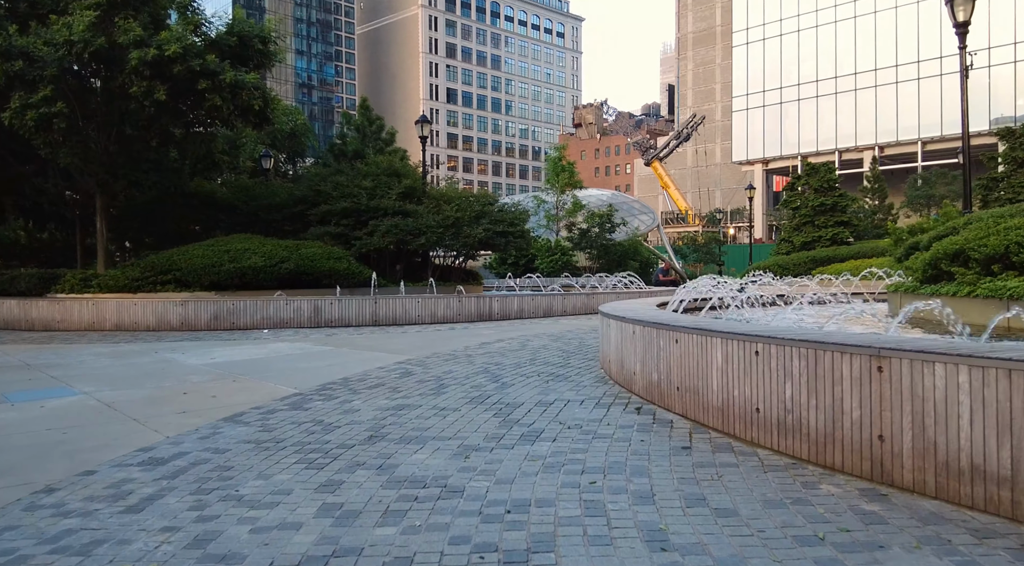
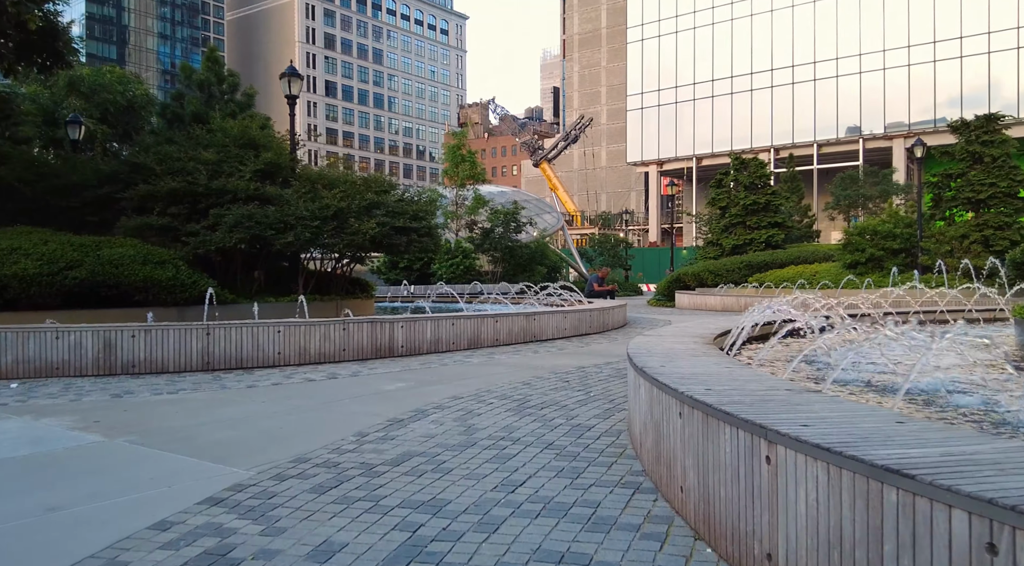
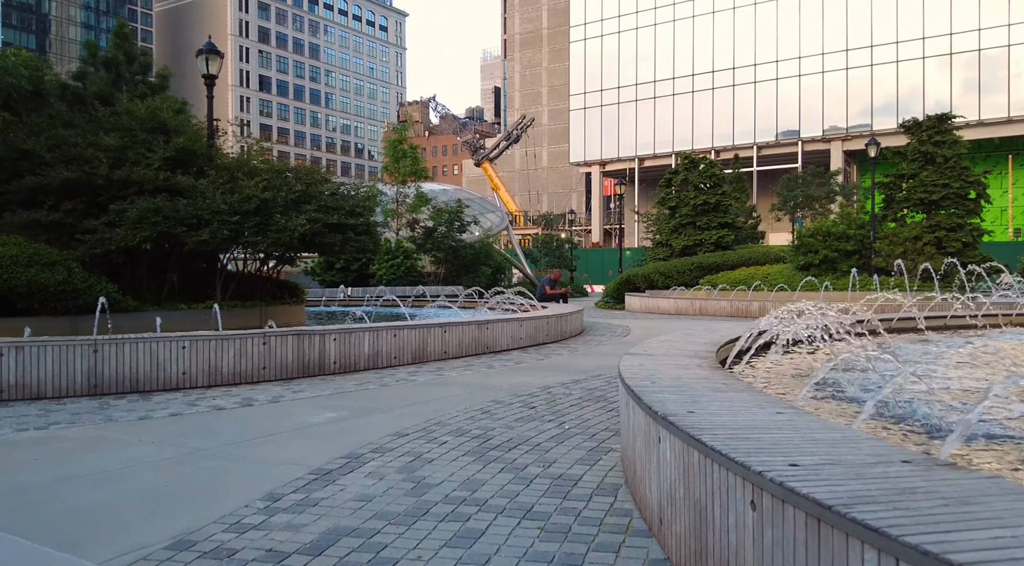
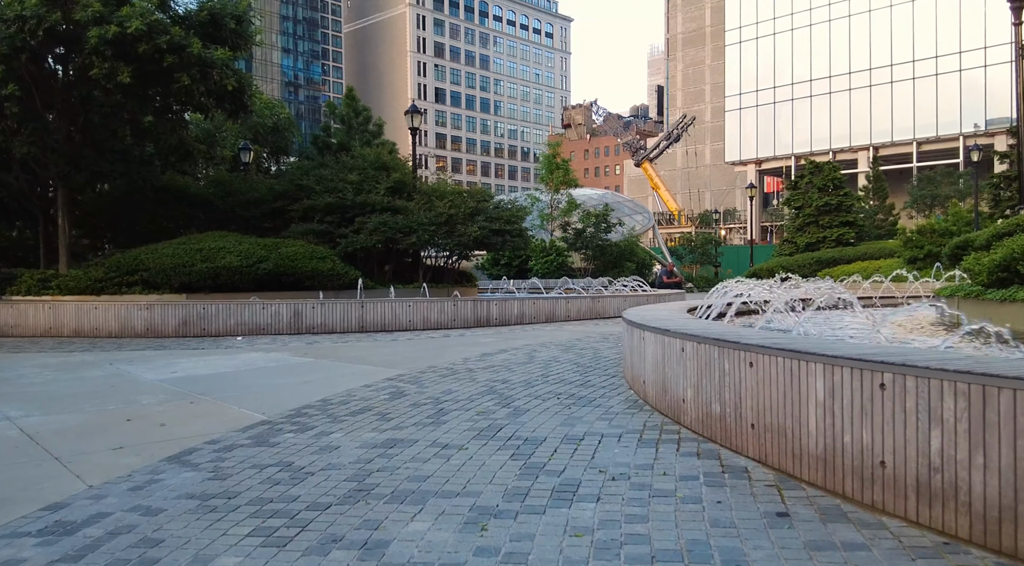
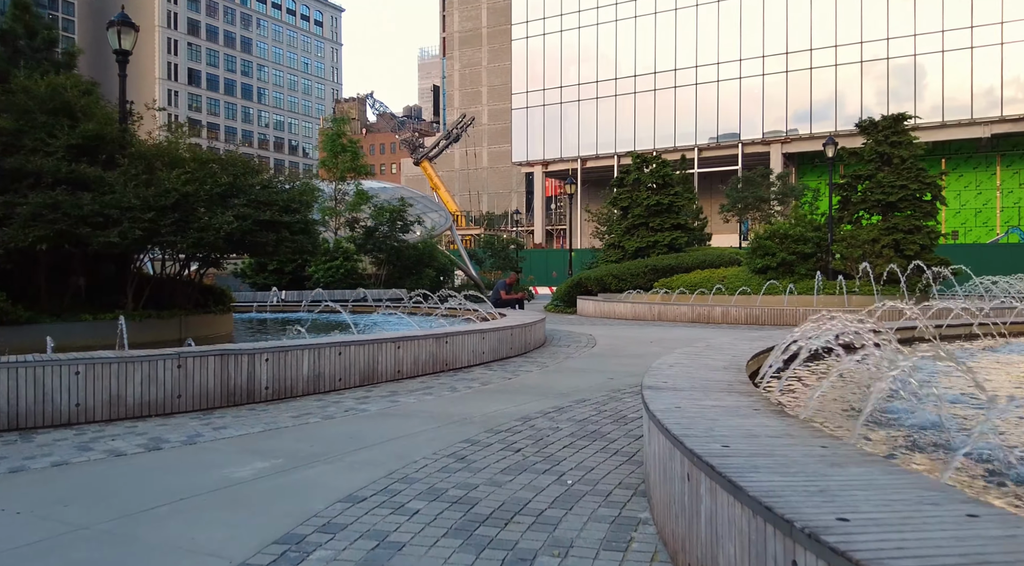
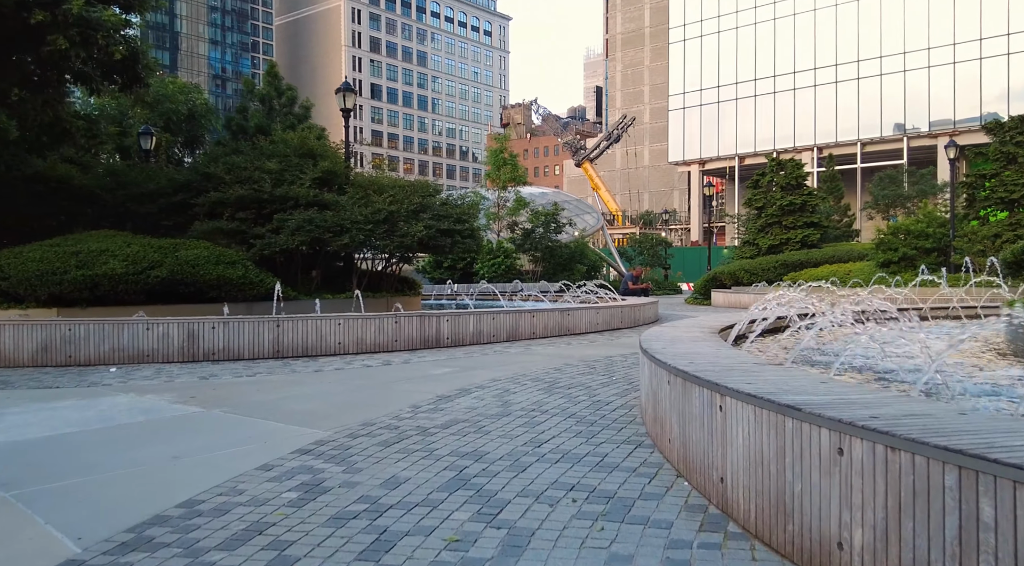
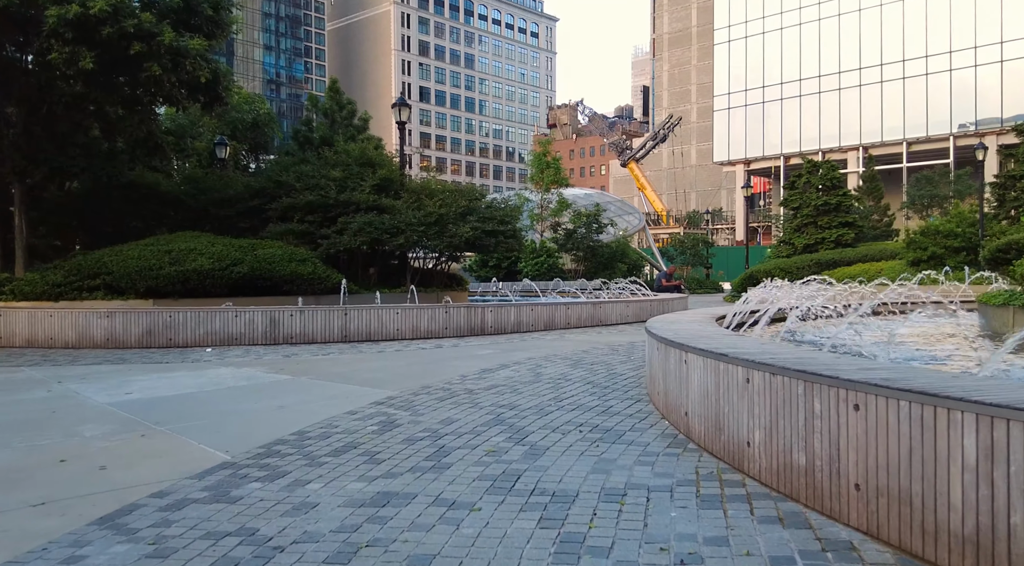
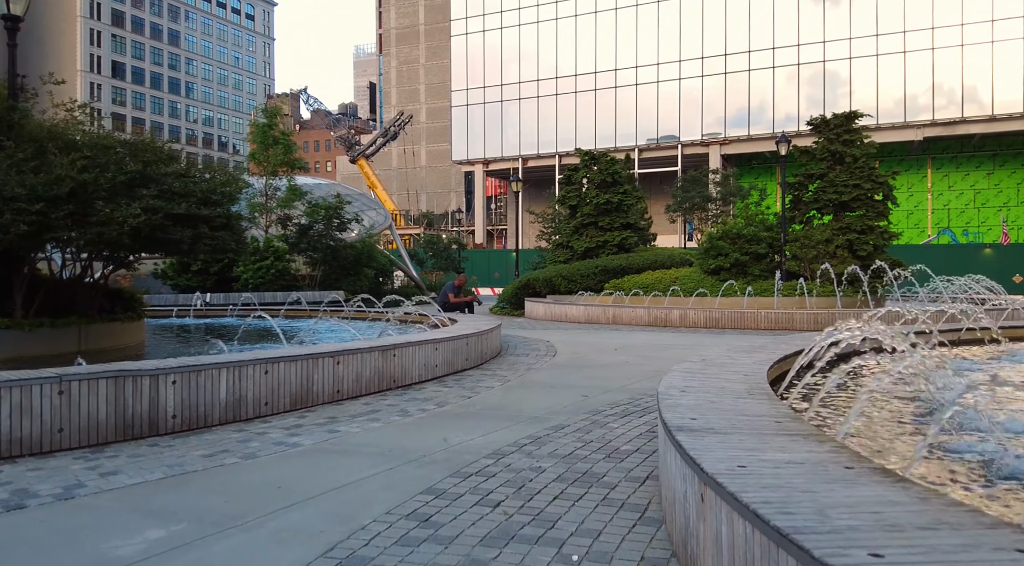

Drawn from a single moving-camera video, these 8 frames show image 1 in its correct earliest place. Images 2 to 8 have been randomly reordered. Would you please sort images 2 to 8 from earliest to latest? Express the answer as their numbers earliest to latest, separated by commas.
4, 7, 6, 2, 3, 5, 8
